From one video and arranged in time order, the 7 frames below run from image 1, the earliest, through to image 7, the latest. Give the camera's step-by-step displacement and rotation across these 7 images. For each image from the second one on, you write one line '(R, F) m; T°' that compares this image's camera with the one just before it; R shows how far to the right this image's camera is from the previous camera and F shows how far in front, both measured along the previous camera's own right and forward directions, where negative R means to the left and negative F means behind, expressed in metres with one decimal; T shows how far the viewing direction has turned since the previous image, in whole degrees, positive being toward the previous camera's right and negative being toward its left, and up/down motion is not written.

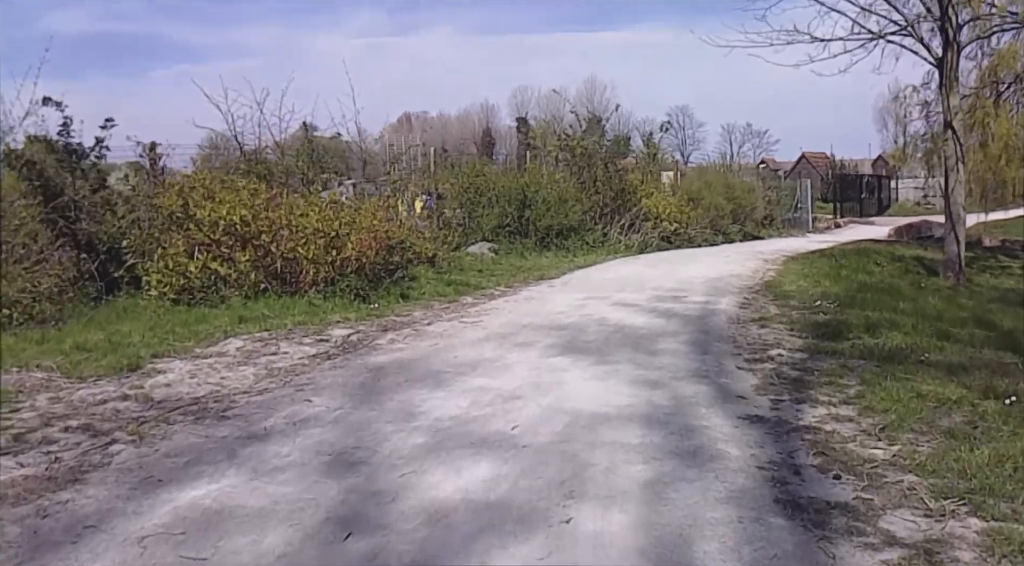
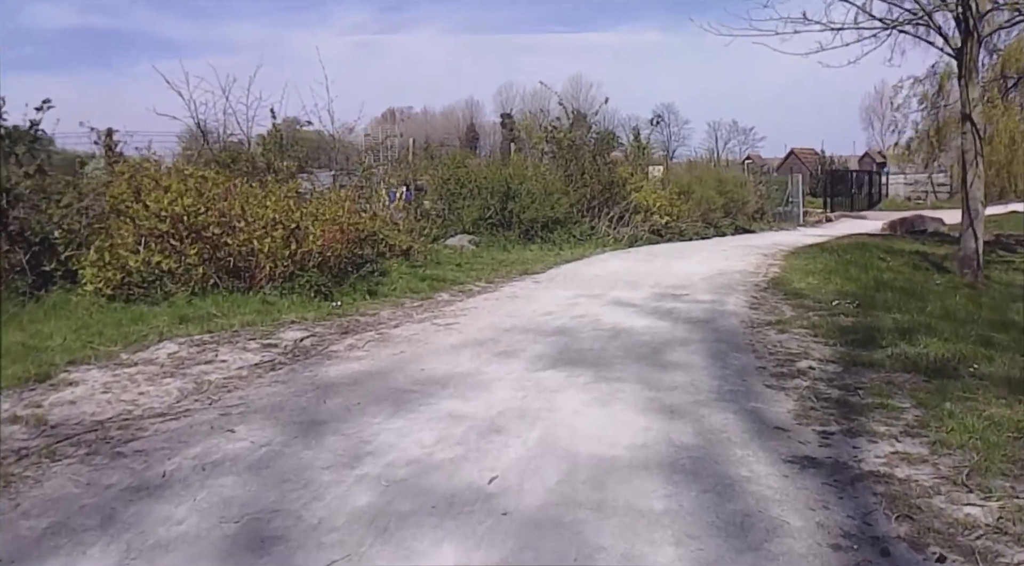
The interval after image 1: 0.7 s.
(0.0, +1.1) m; +1°
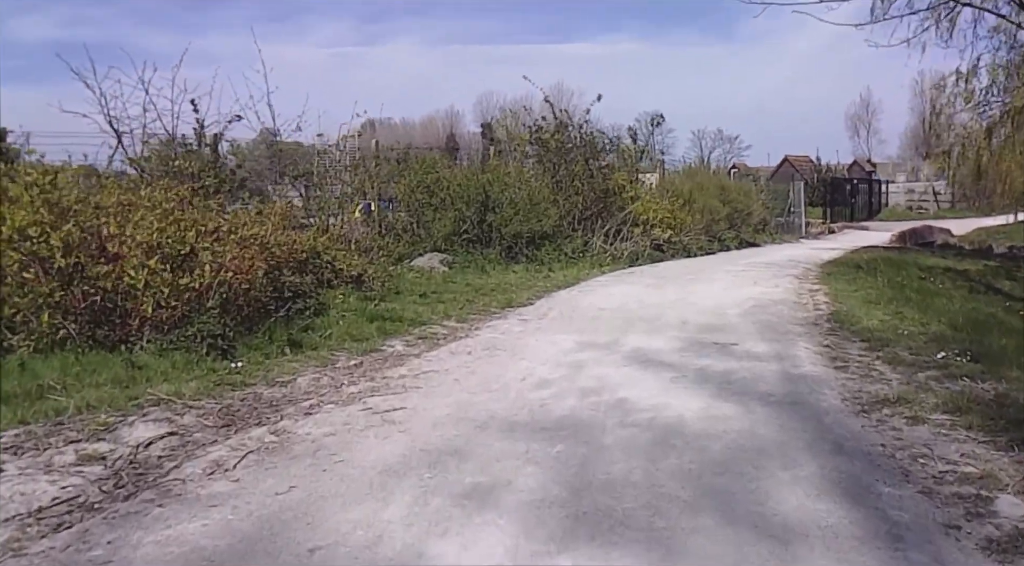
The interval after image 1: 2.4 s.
(0.0, +2.5) m; +2°
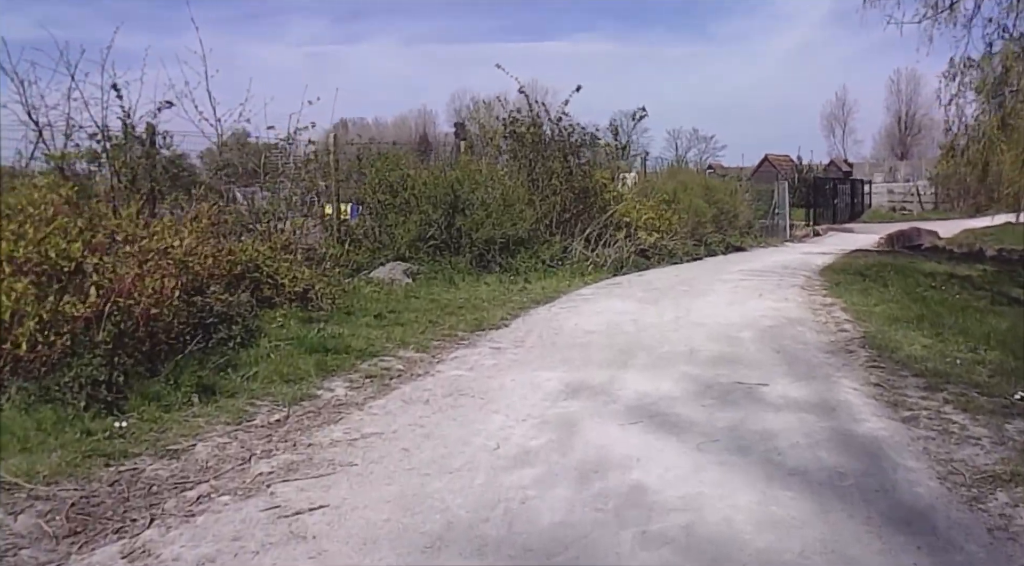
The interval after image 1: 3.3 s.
(0.0, +1.3) m; +2°
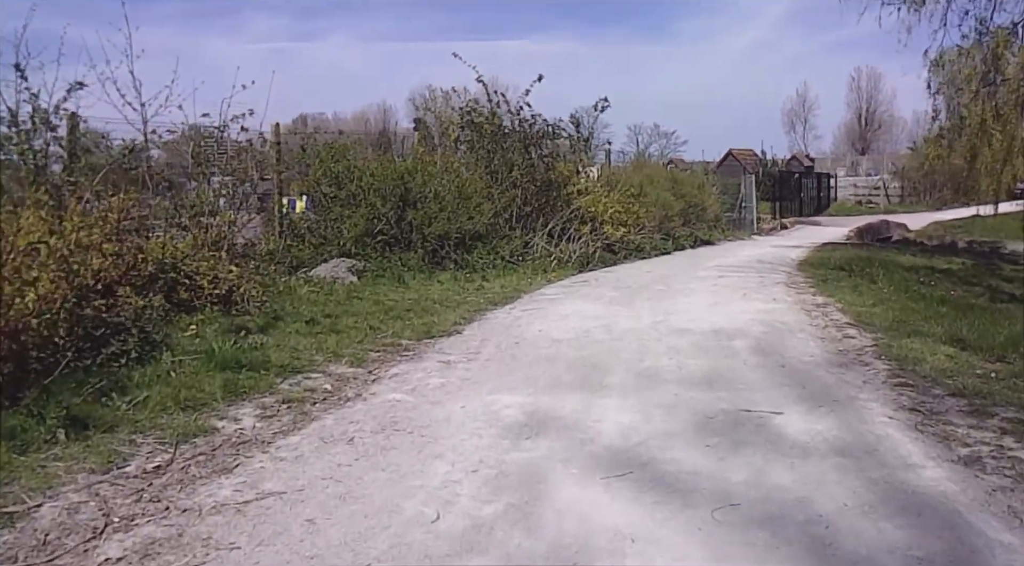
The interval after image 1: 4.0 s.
(+0.1, +1.1) m; +3°
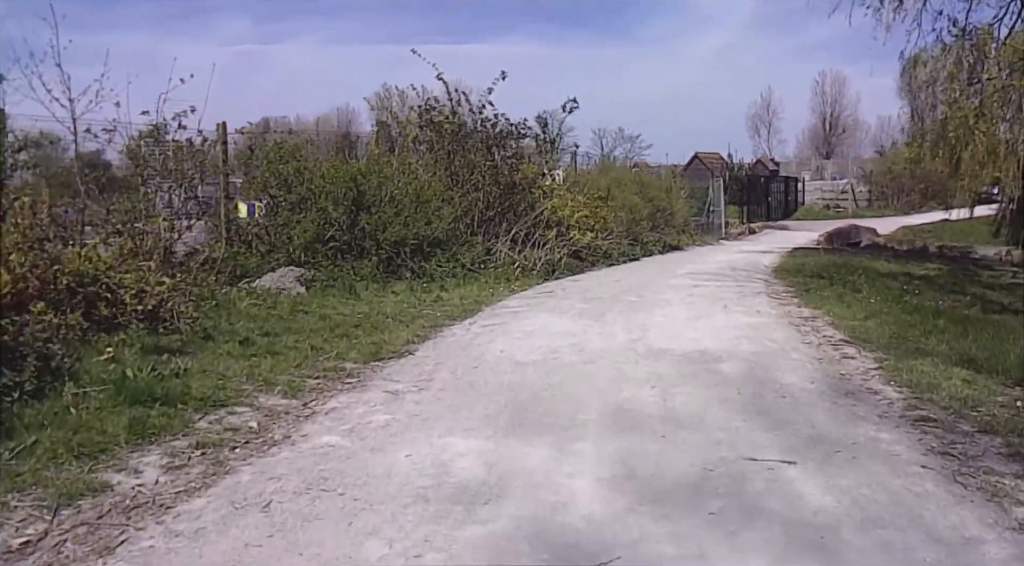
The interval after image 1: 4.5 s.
(0.0, +0.7) m; +3°
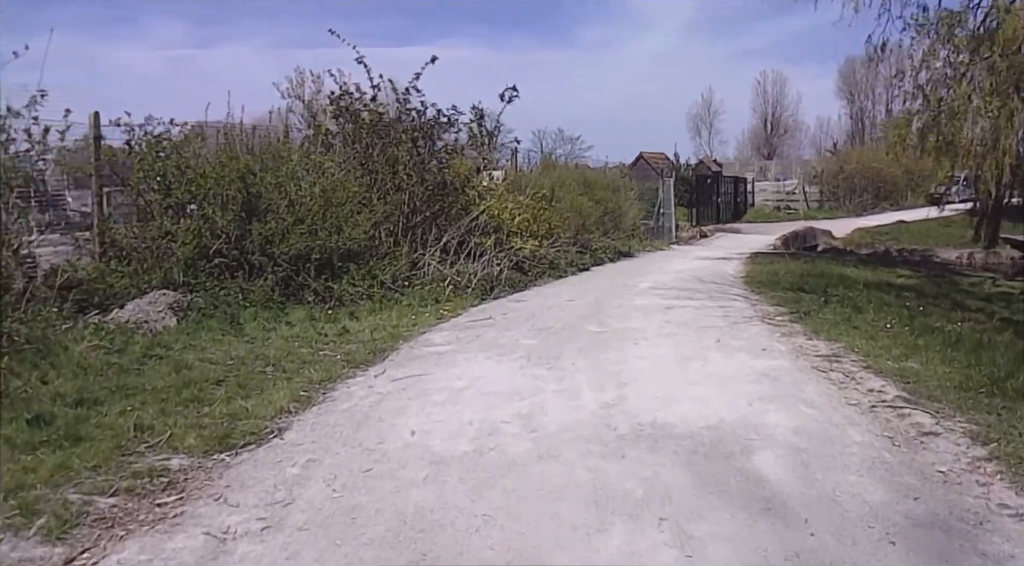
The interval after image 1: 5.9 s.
(+0.1, +1.9) m; +5°
